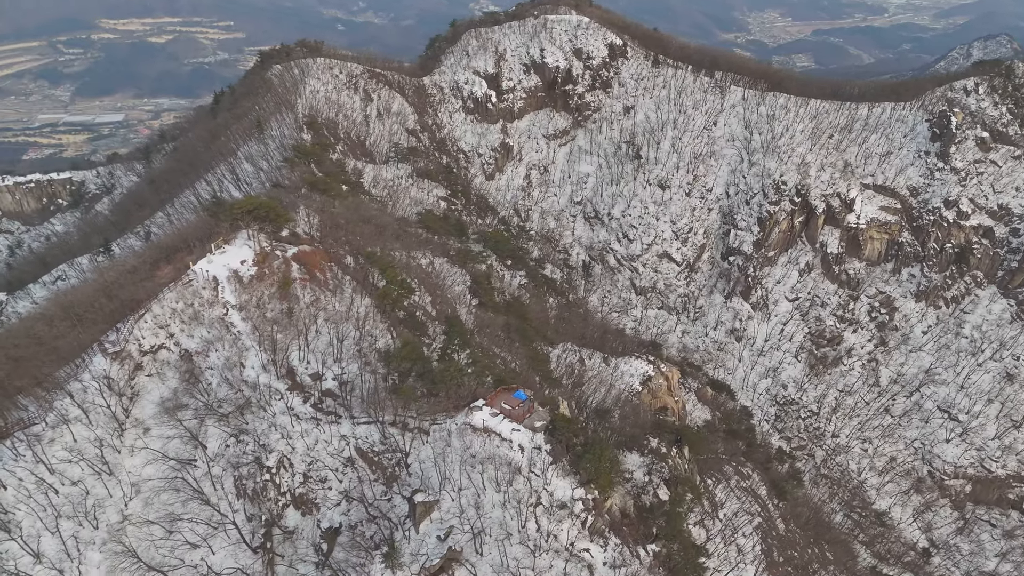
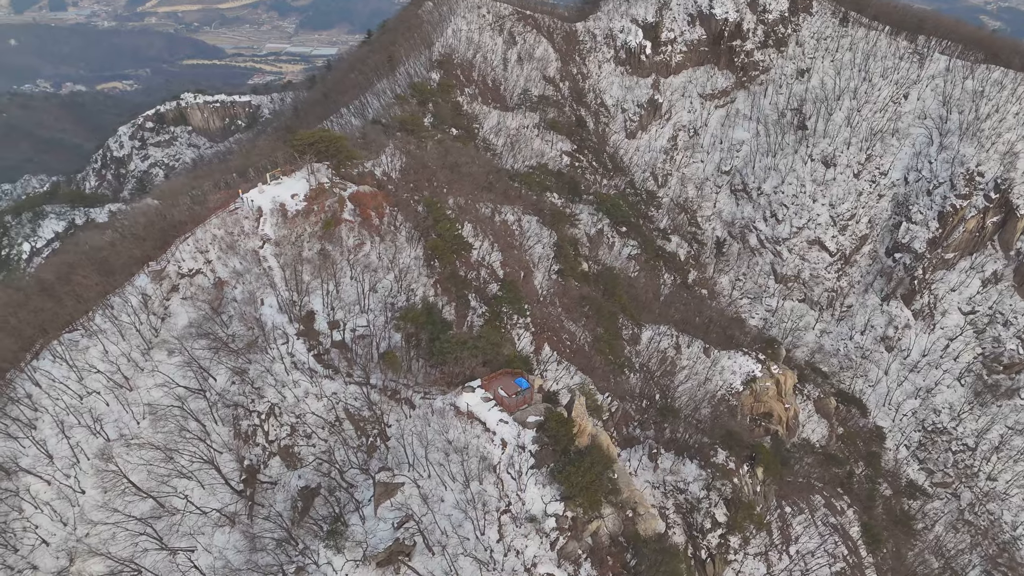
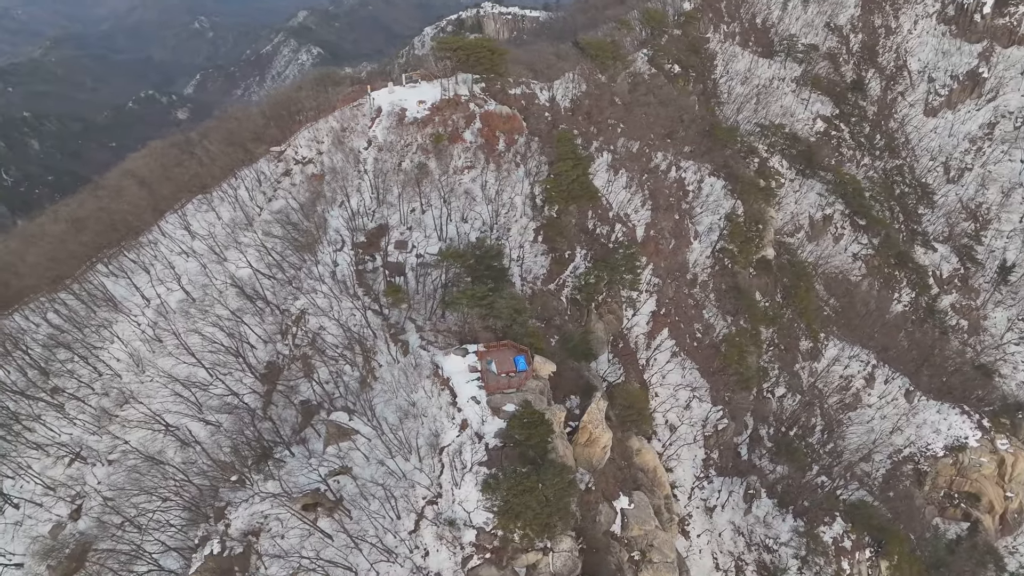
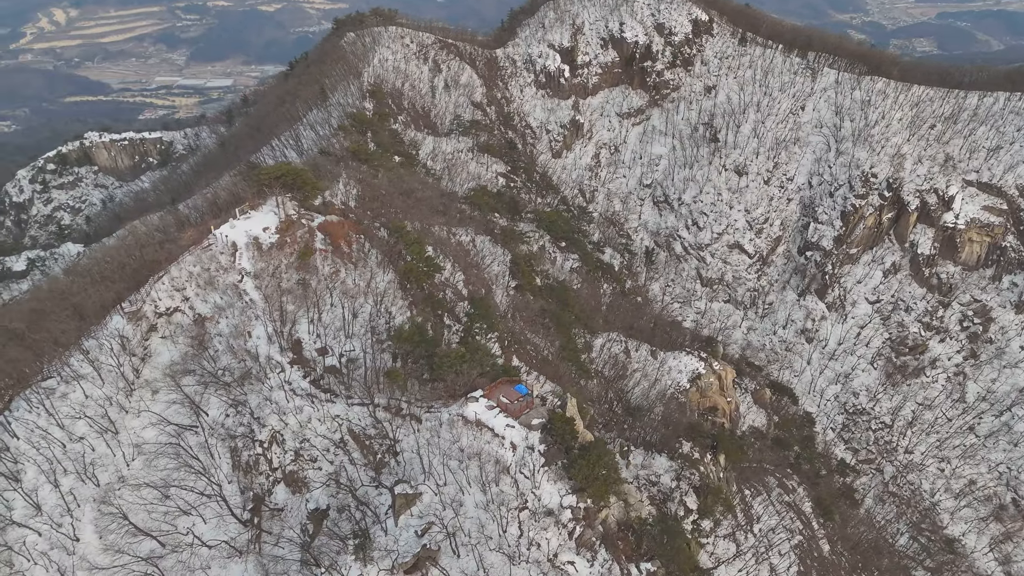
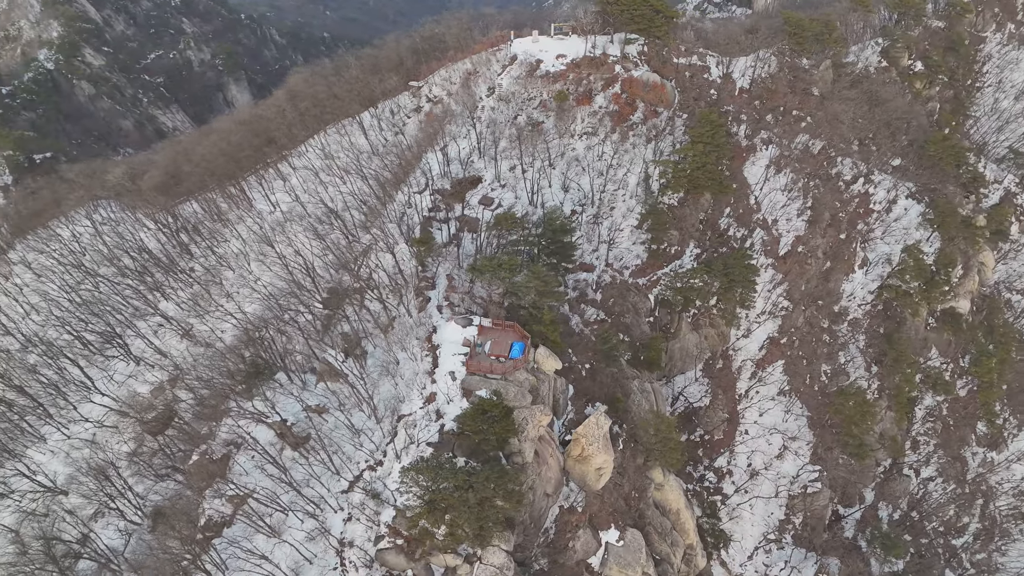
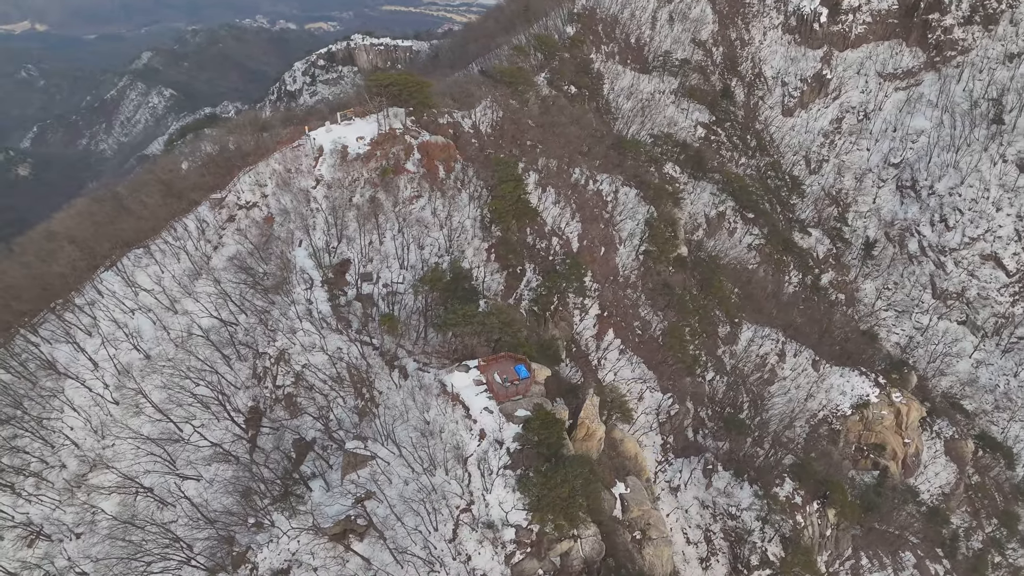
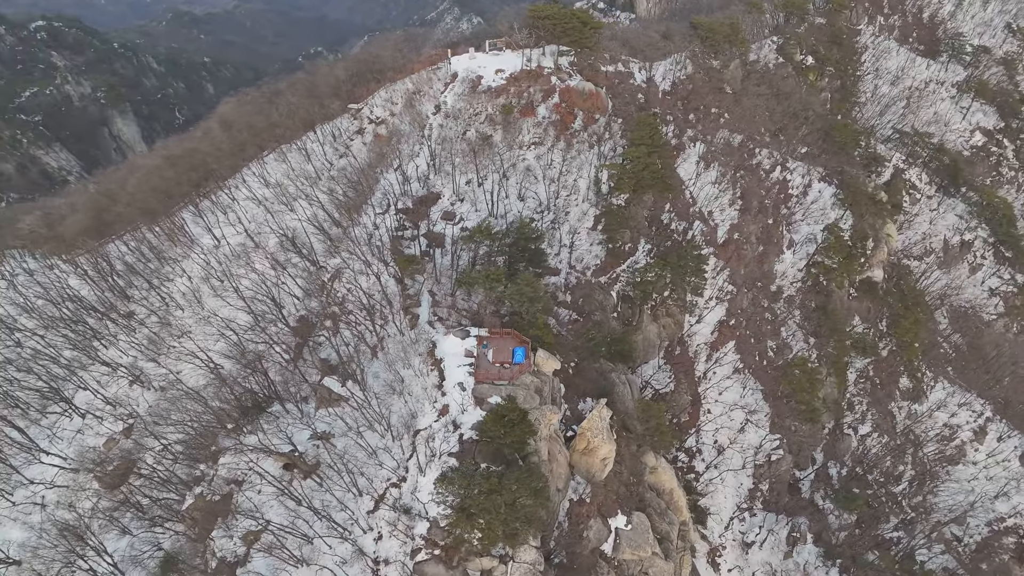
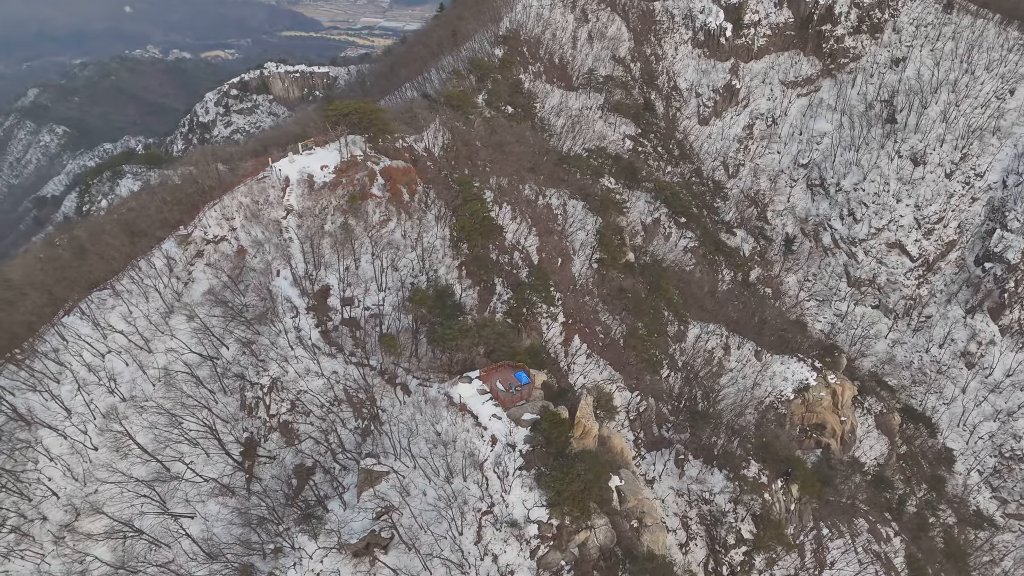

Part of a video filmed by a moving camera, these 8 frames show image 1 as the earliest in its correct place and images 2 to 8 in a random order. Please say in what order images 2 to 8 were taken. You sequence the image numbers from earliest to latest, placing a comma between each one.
4, 2, 8, 6, 3, 7, 5
